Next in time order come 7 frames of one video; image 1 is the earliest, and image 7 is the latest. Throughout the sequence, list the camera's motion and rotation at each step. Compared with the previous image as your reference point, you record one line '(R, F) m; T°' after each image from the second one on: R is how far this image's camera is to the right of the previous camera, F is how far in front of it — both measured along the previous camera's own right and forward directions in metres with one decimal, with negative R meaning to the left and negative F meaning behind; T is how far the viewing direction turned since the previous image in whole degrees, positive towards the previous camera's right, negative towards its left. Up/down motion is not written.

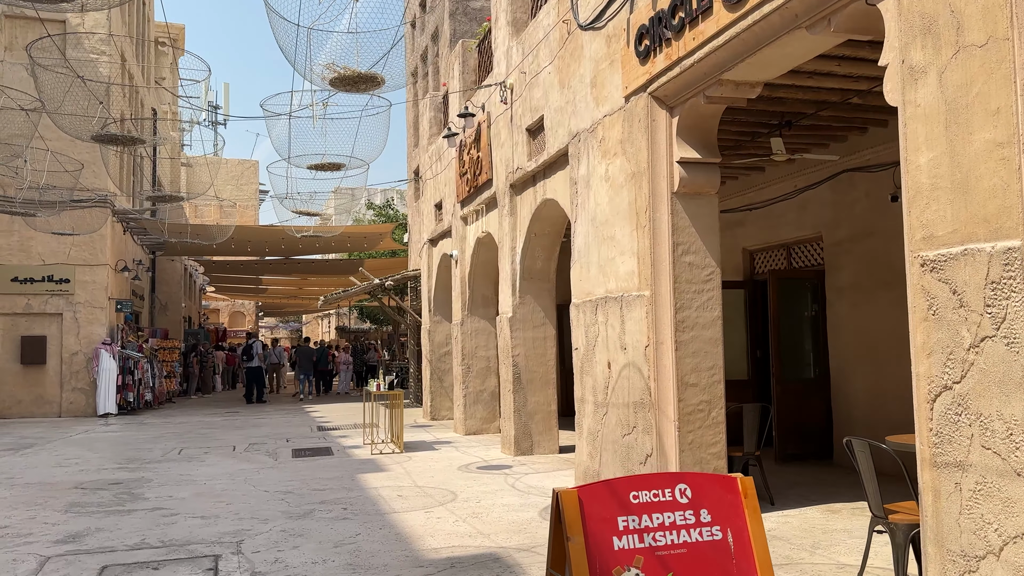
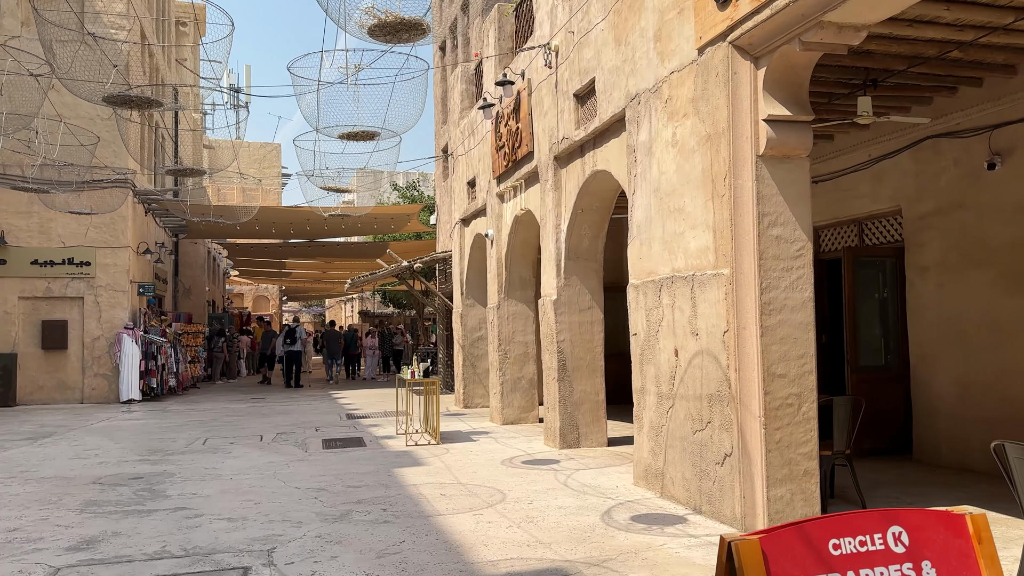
(-0.3, +0.7) m; -1°
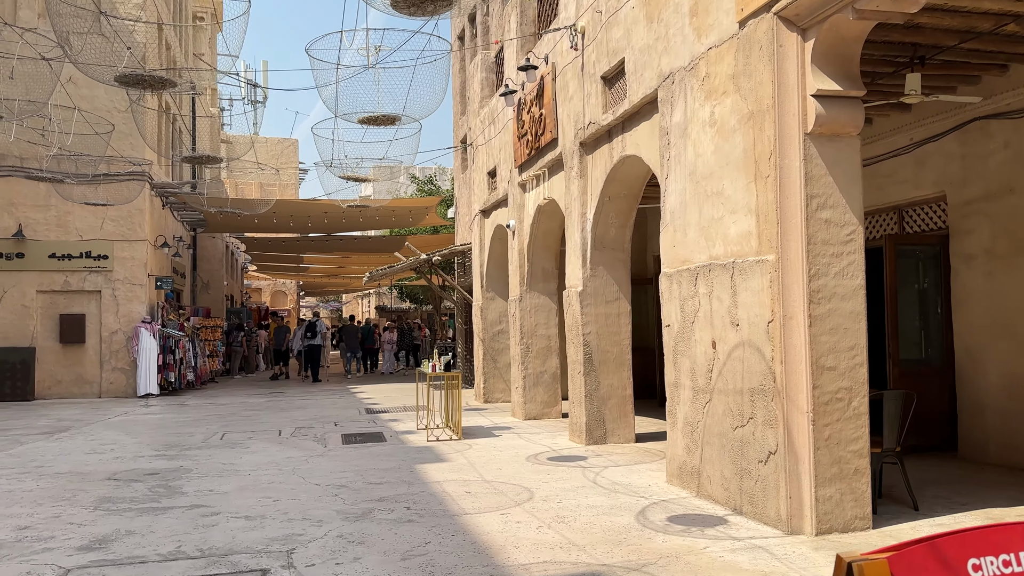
(-0.1, +0.3) m; -1°
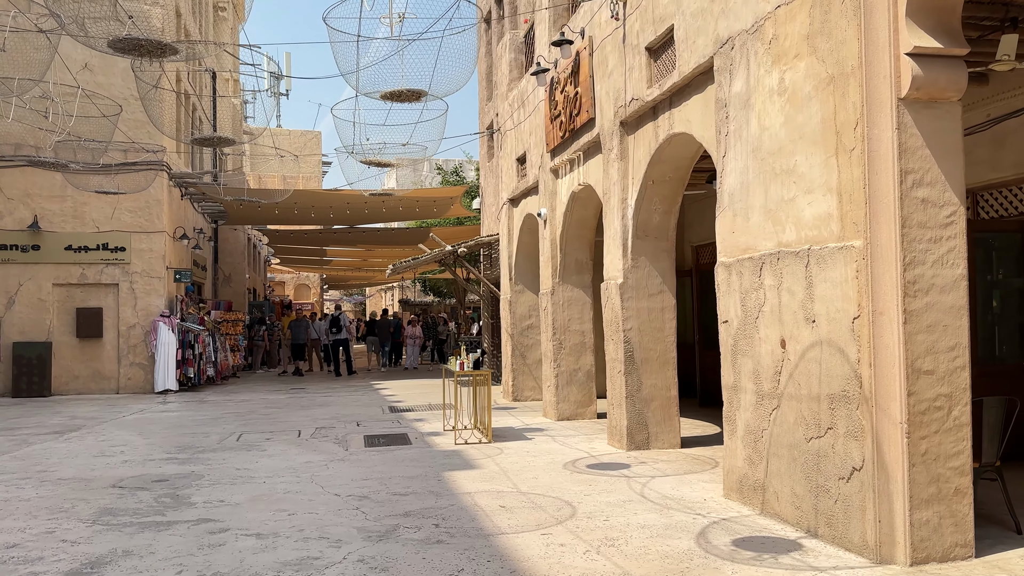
(-0.1, +0.7) m; -2°
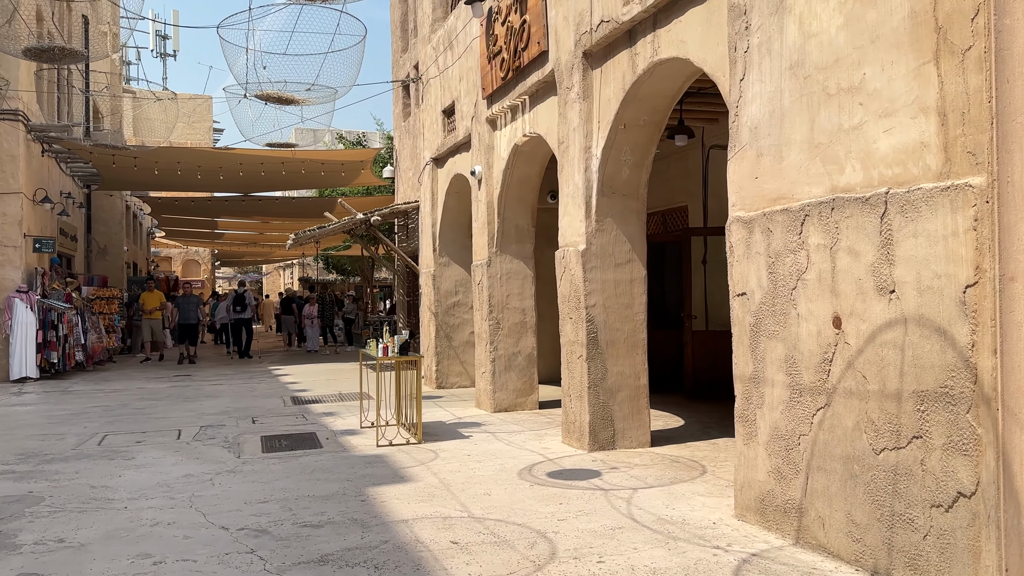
(-0.3, +1.5) m; +7°
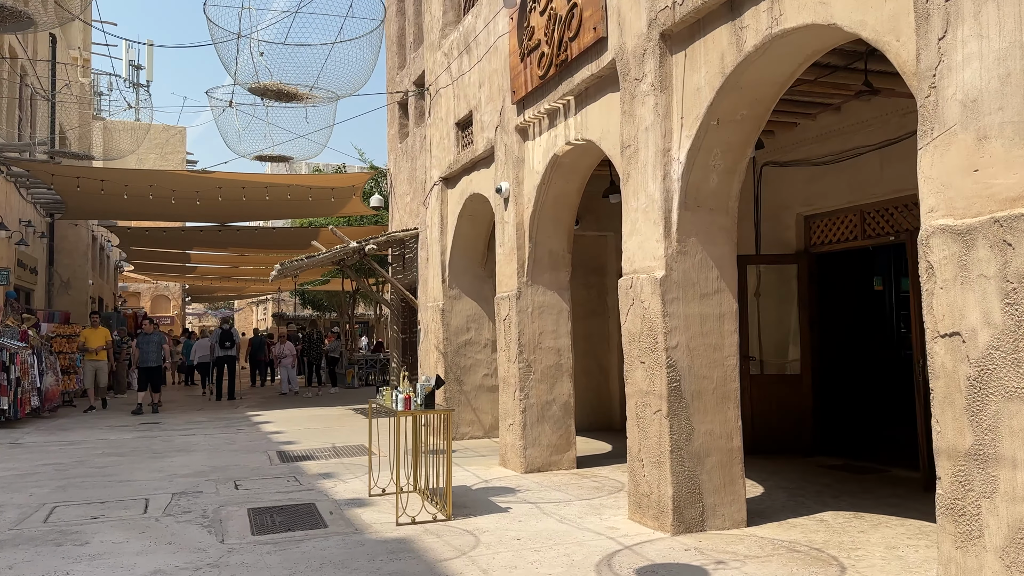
(-0.6, +1.4) m; +2°
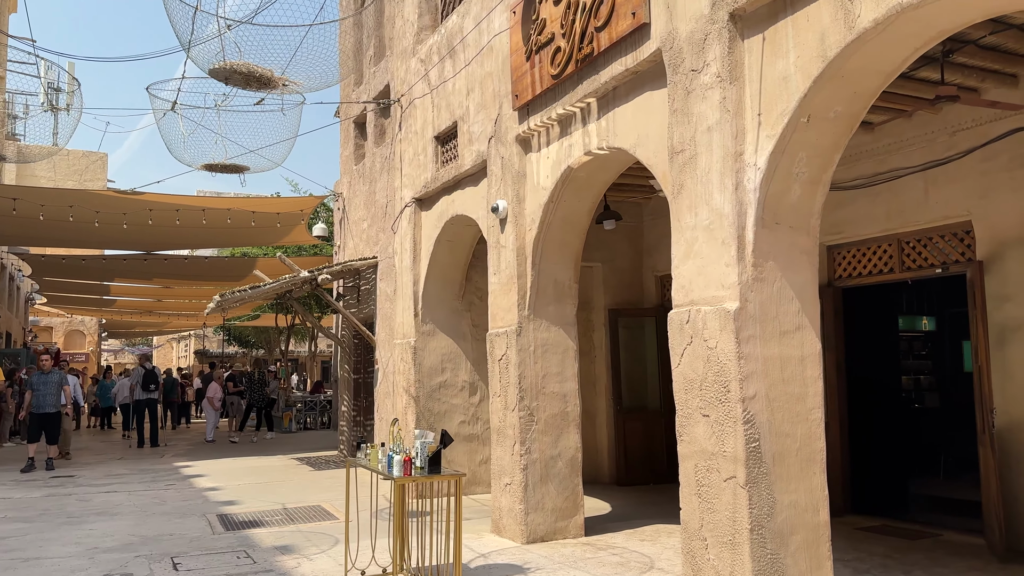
(-0.6, +1.1) m; +5°
